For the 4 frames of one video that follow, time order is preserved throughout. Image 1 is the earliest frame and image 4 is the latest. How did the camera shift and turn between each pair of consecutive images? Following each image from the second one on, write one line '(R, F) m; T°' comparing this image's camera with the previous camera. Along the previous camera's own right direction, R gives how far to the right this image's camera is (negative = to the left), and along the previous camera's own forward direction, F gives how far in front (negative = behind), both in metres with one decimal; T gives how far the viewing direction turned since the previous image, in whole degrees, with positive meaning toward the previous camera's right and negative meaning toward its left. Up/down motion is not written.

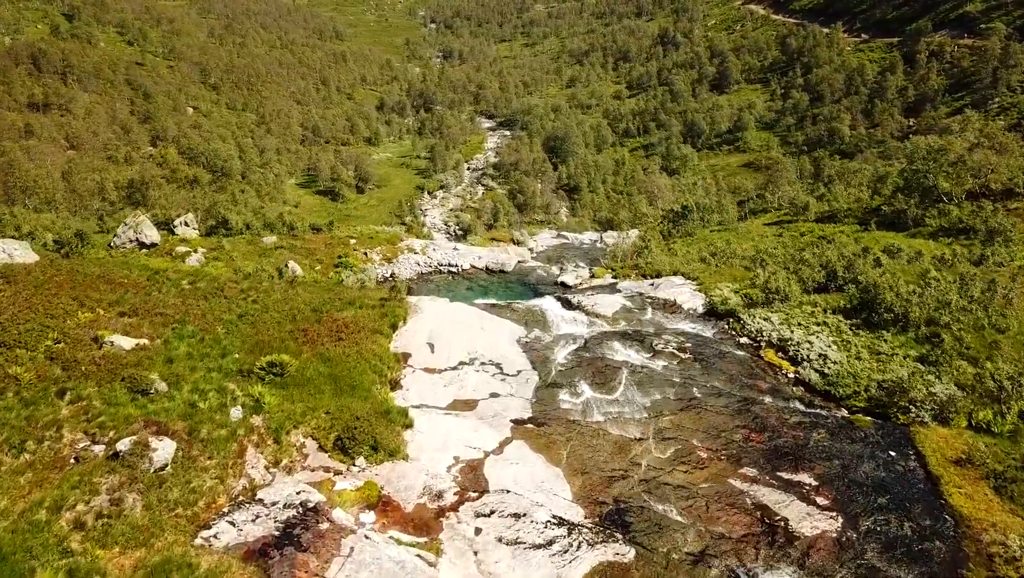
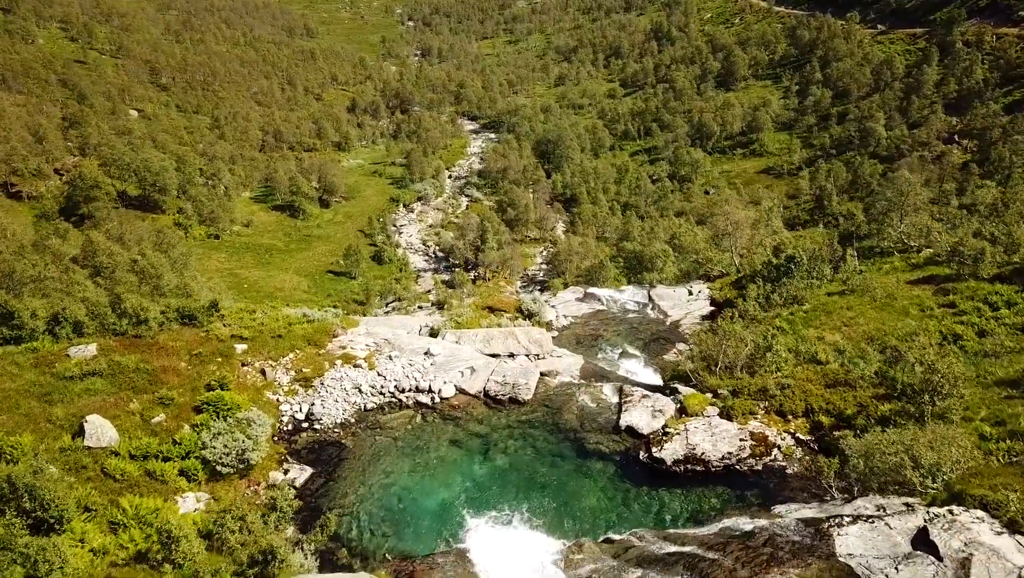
(-1.3, +24.4) m; +1°
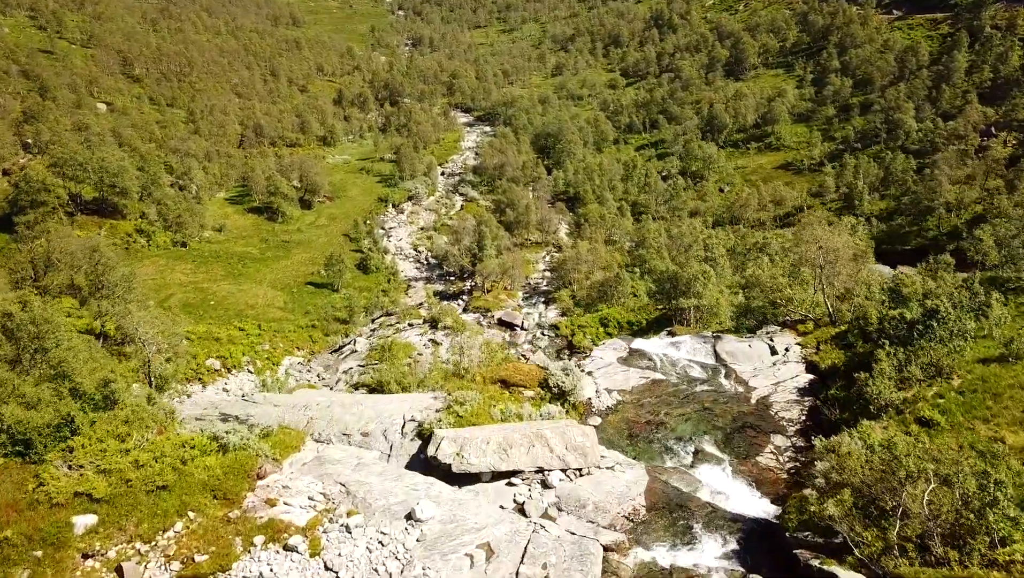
(-1.1, +13.0) m; 0°
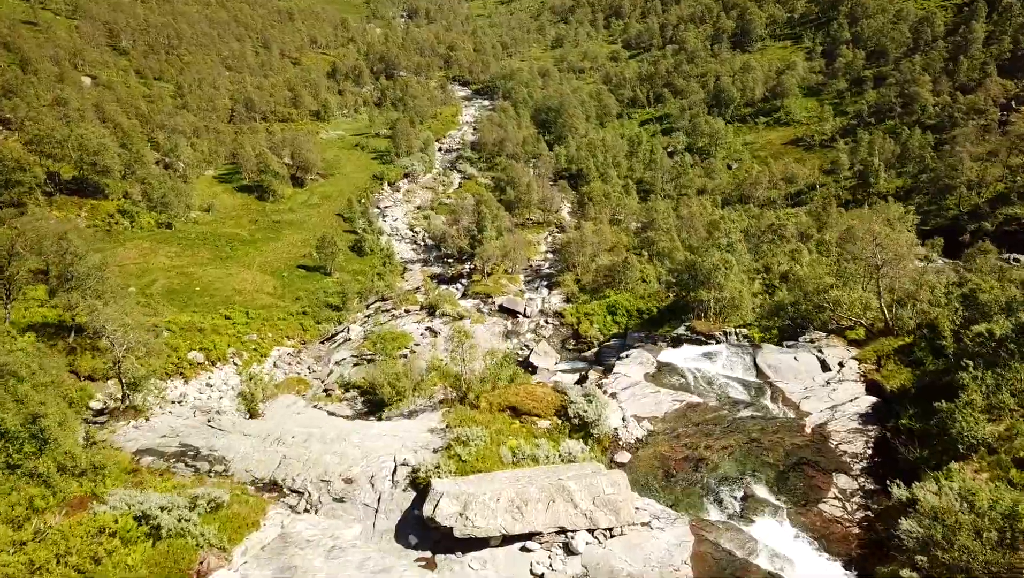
(-0.4, +5.1) m; 0°
